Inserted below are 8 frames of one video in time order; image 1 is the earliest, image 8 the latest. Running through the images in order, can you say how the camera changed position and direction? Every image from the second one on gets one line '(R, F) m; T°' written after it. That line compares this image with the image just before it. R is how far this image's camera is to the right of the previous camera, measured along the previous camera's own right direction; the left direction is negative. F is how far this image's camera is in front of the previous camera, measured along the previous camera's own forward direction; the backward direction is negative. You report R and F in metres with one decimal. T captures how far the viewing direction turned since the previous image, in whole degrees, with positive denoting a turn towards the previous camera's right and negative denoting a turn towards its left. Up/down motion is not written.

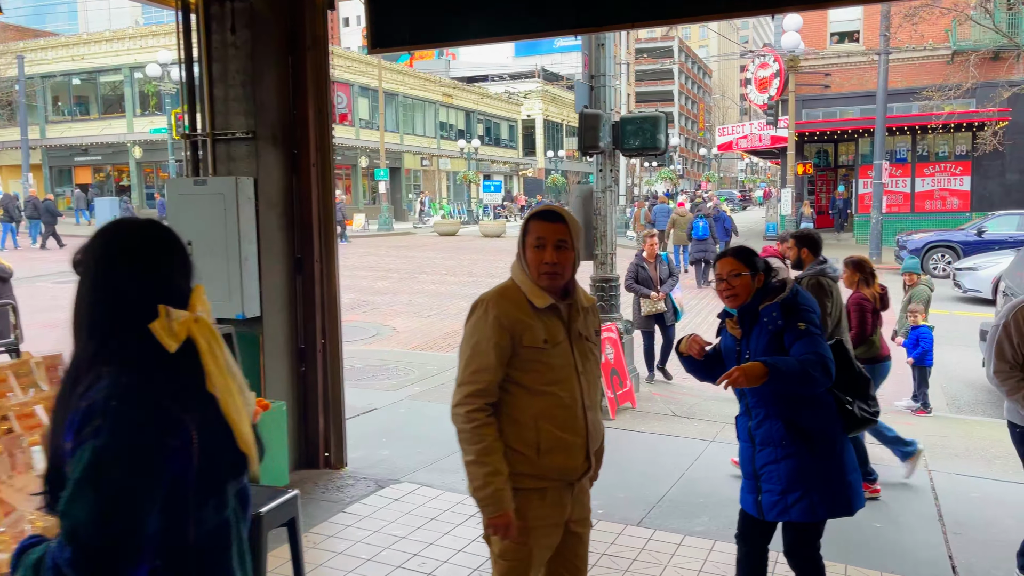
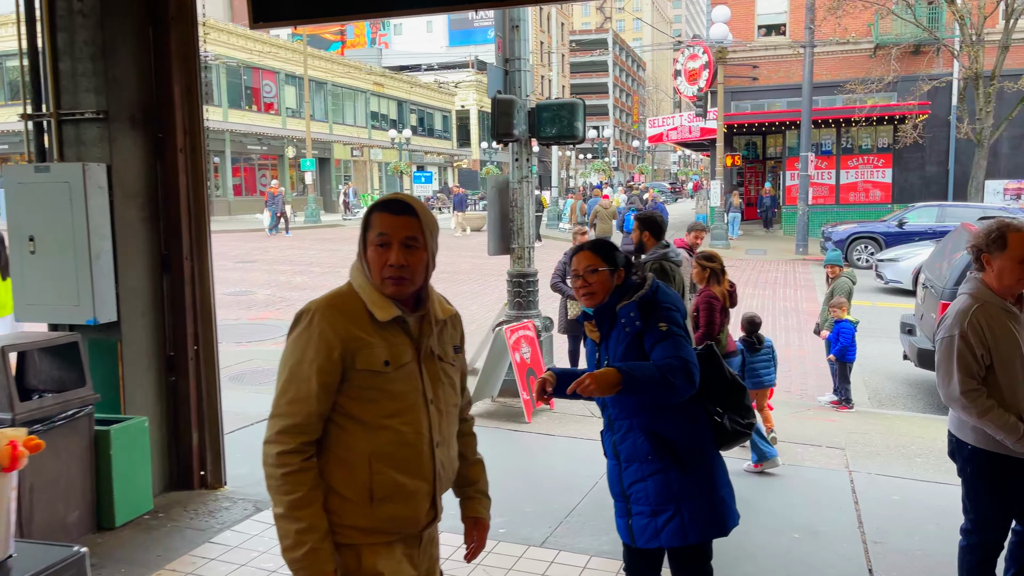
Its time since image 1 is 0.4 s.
(+0.3, +0.4) m; +4°
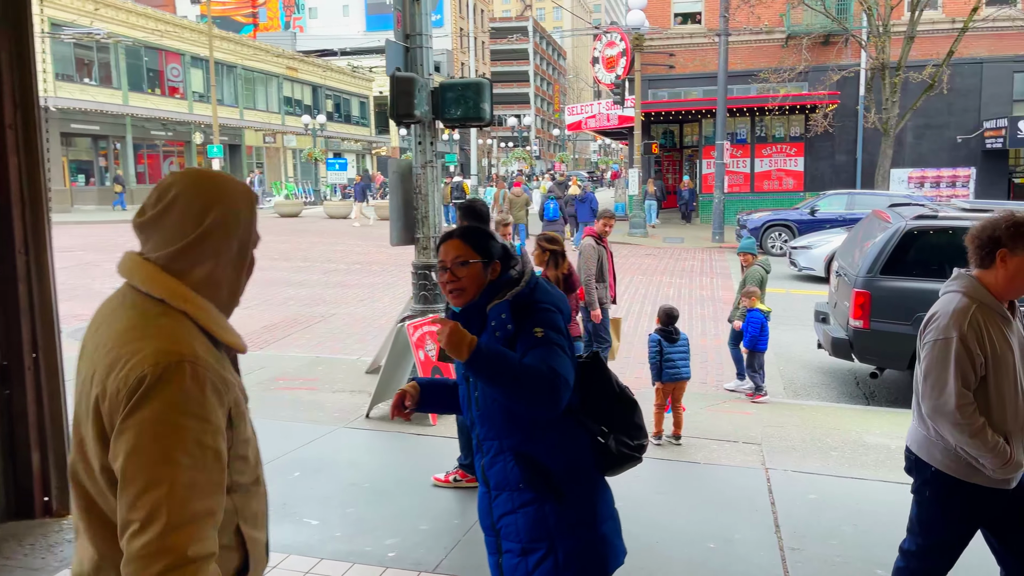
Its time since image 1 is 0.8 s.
(+0.2, +0.4) m; +5°
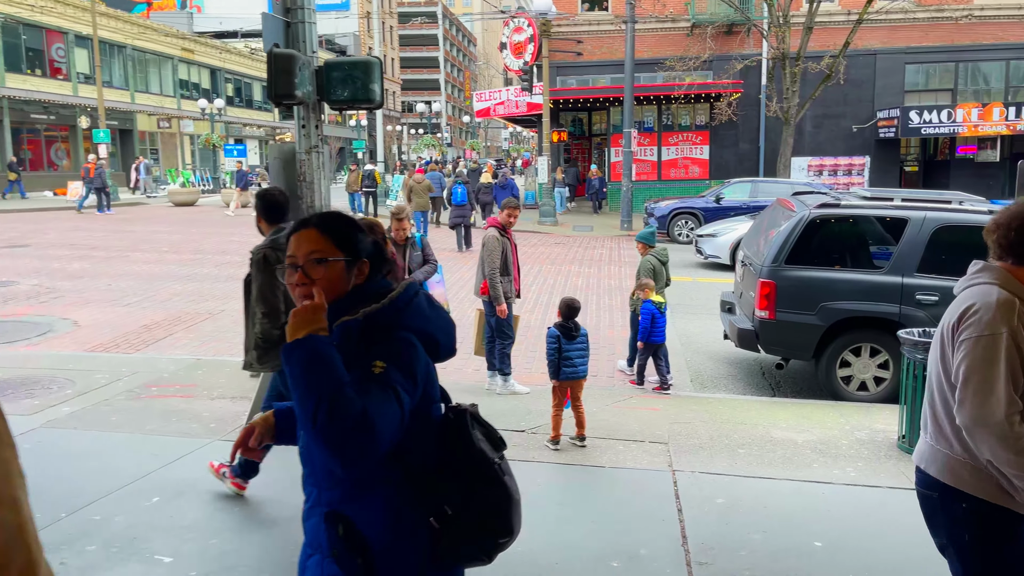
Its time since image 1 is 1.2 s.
(+0.2, +0.4) m; +6°
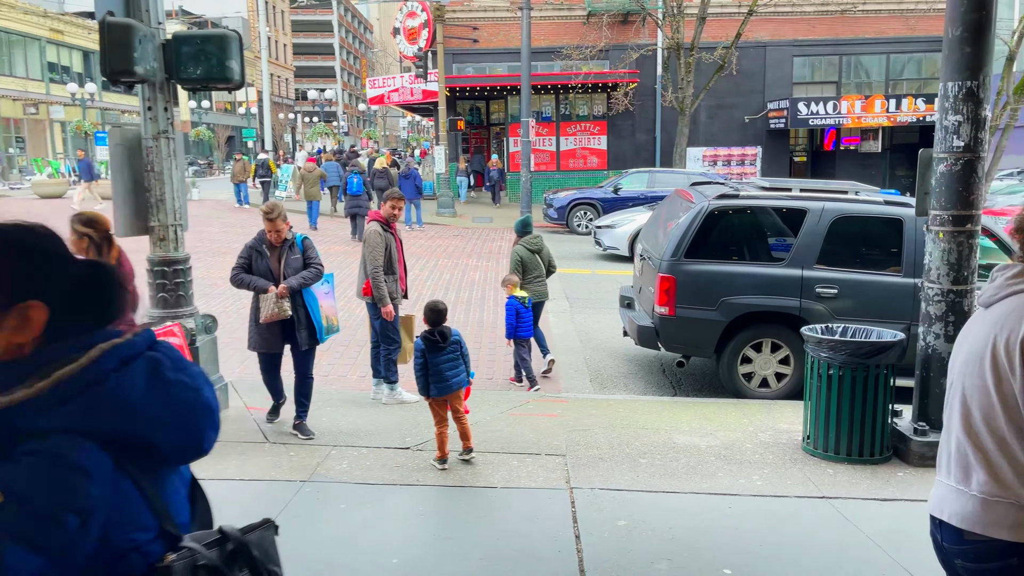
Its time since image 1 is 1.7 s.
(+0.2, +0.6) m; +7°
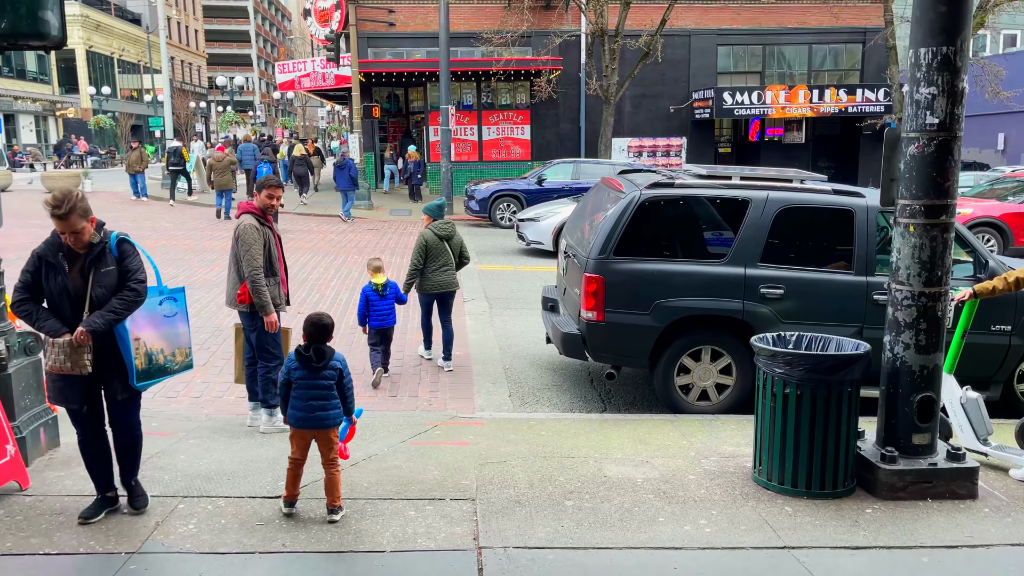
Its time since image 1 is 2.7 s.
(+0.2, +1.0) m; +5°
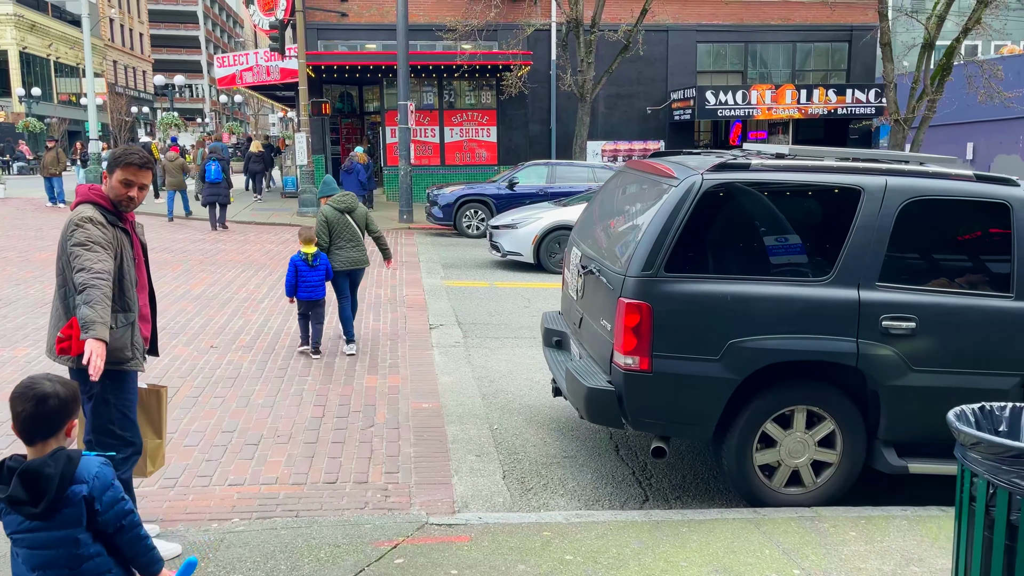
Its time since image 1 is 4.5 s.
(-0.2, +2.2) m; +3°
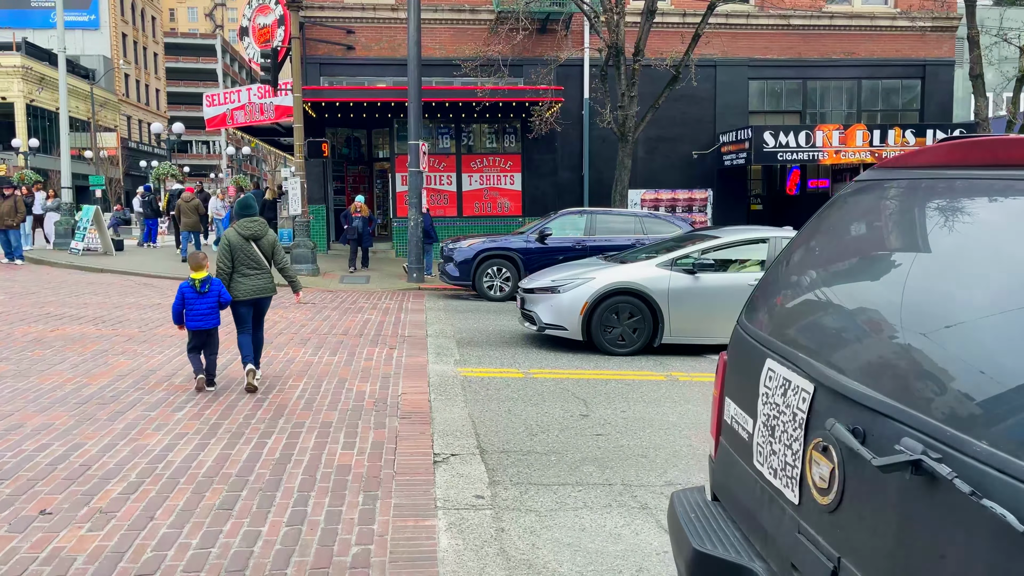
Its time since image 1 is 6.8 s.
(-0.2, +3.1) m; -1°
